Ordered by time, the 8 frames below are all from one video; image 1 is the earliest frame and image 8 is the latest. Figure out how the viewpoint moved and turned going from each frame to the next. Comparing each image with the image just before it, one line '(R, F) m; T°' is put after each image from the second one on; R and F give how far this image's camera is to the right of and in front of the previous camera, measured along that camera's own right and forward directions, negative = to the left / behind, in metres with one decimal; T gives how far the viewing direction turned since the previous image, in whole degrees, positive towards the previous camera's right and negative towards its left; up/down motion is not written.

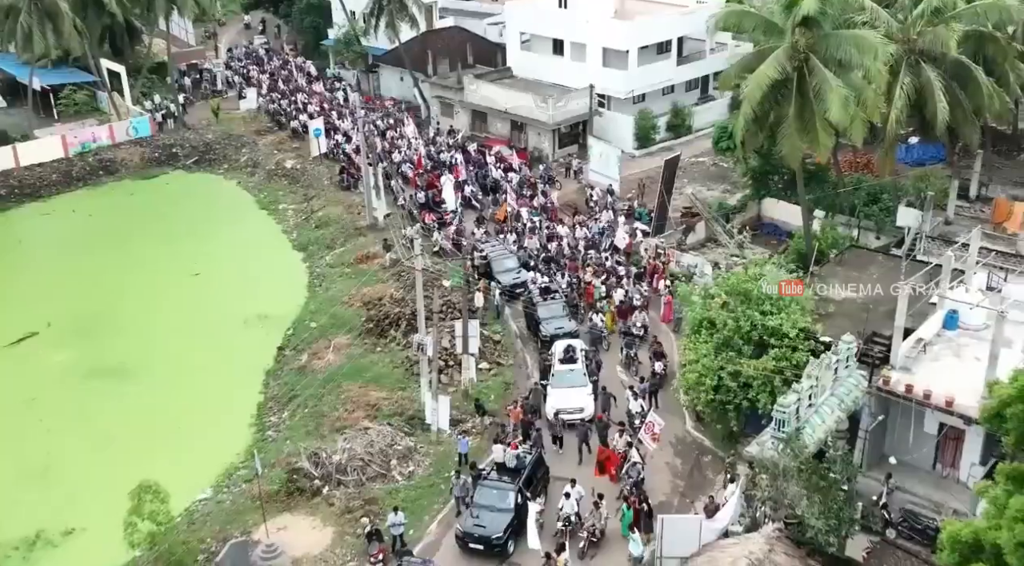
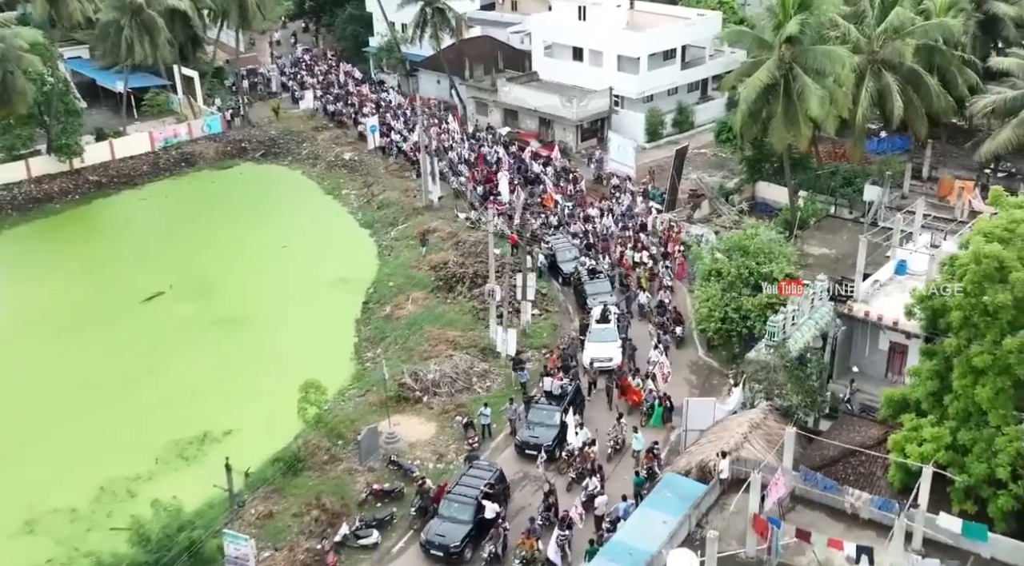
(-1.7, -7.2) m; 0°
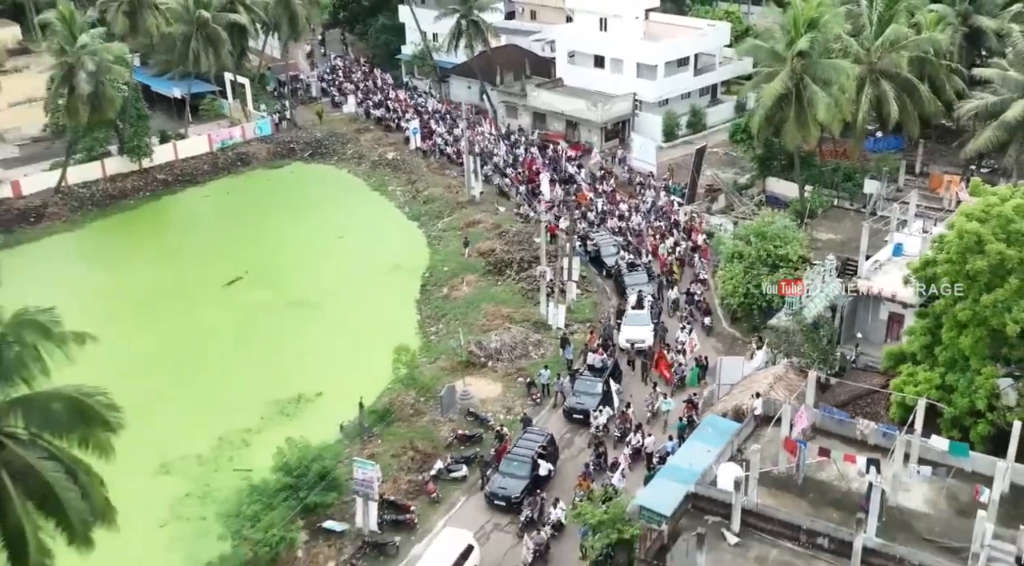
(-1.8, -4.9) m; 0°
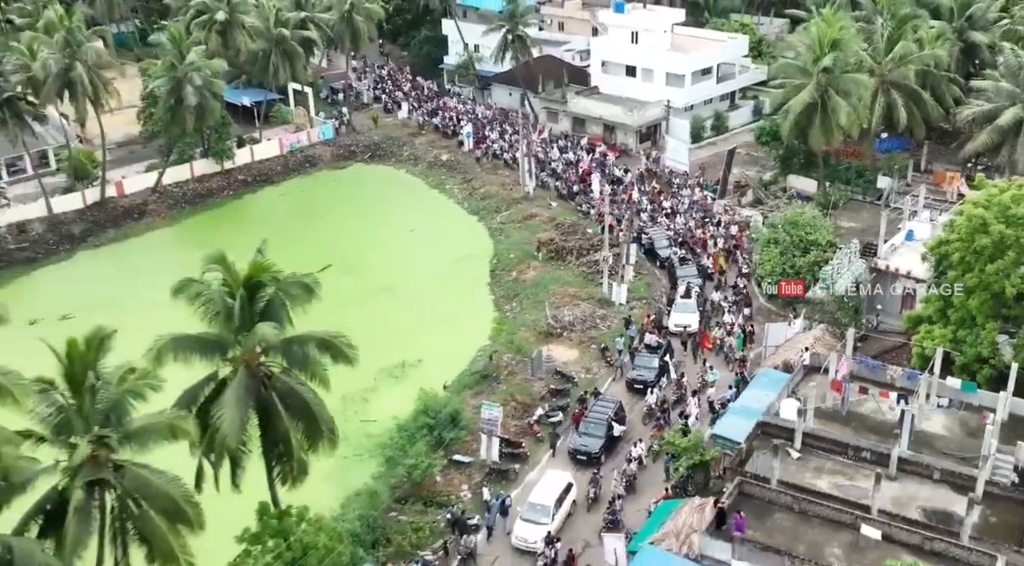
(-3.0, -6.3) m; +1°
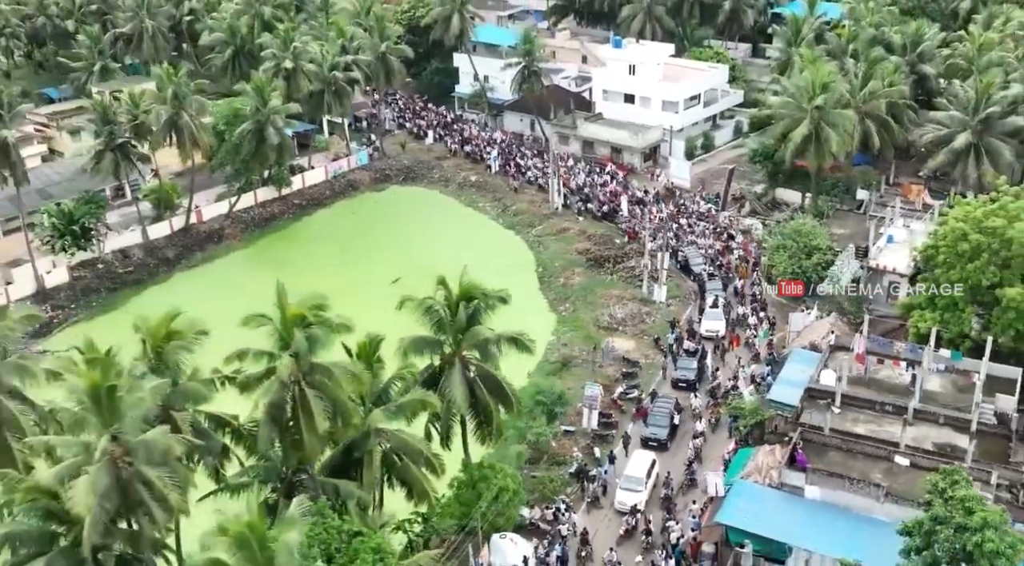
(-6.0, -9.0) m; +4°
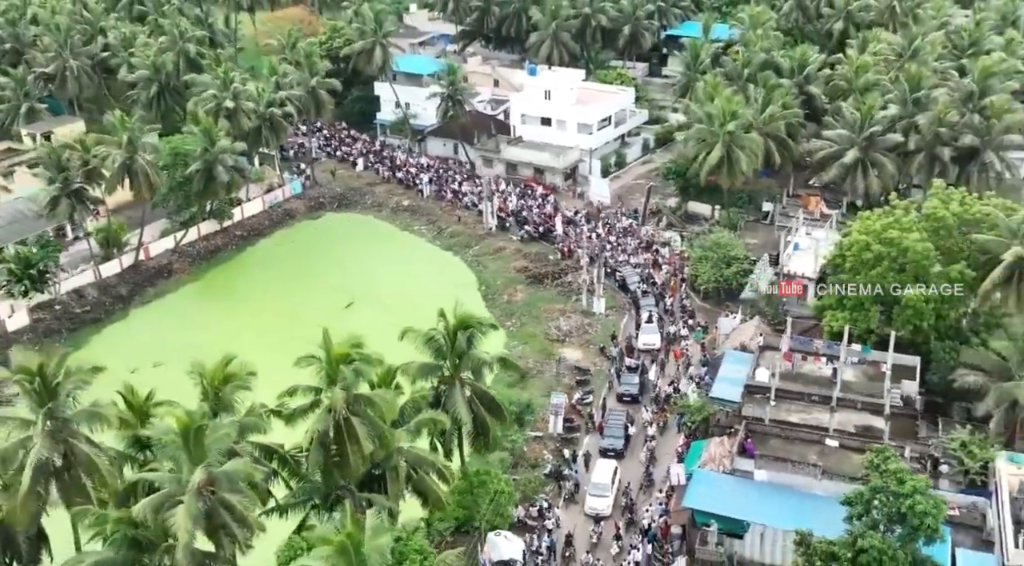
(-3.4, -5.0) m; +6°
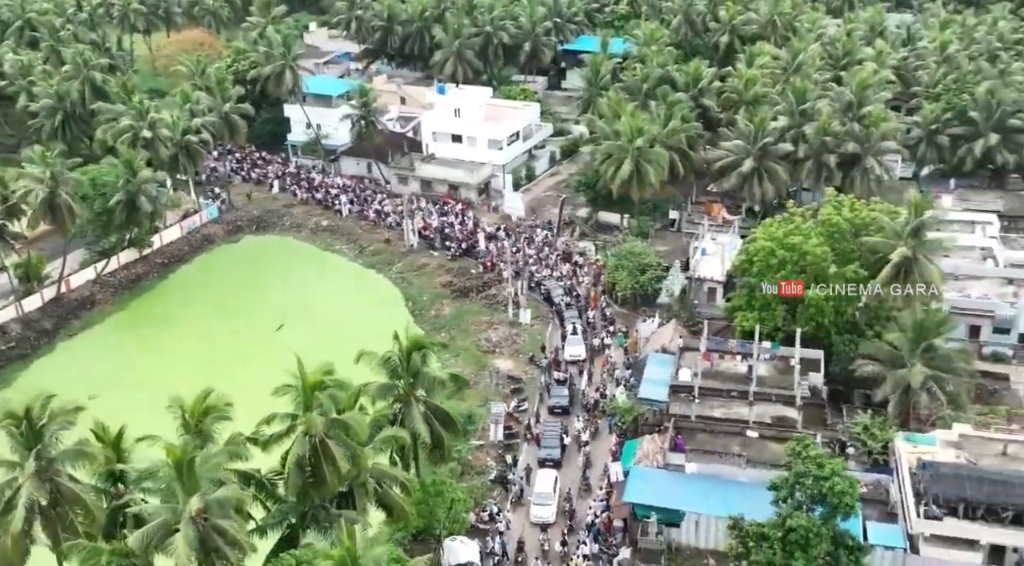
(-1.9, -3.1) m; +5°
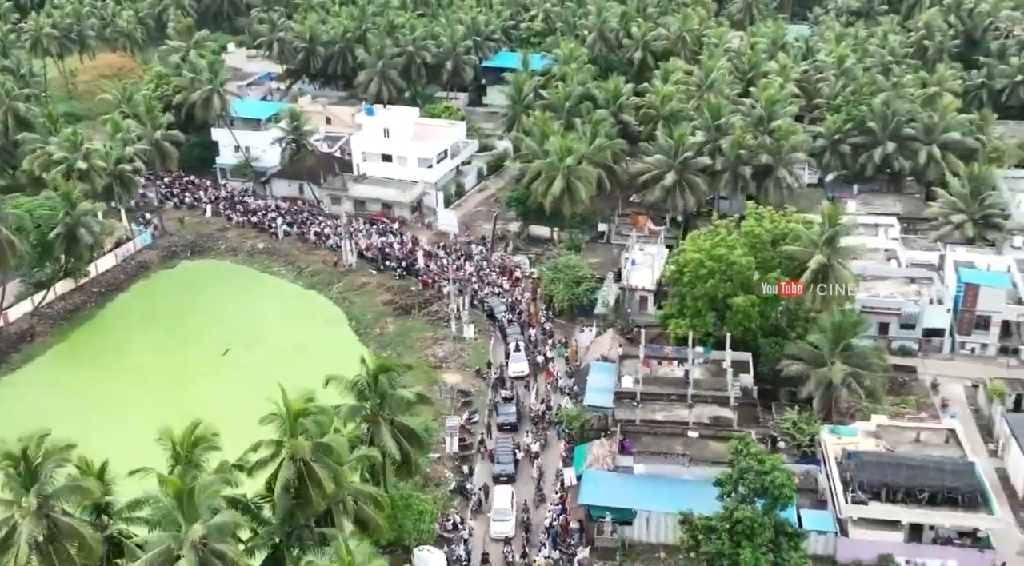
(-1.8, -2.9) m; +5°
